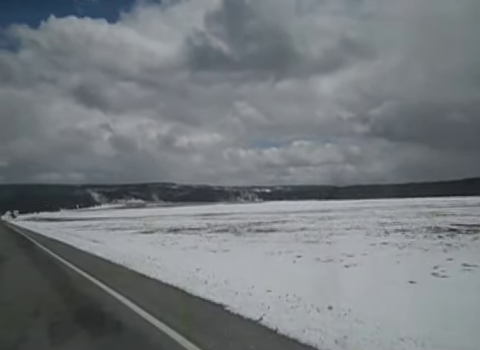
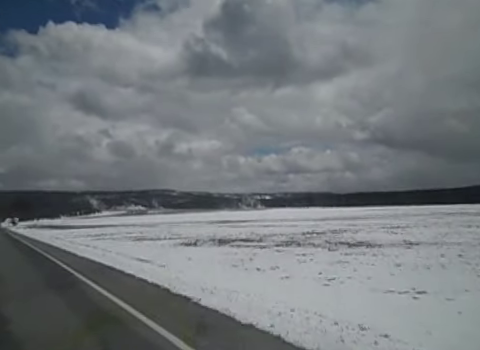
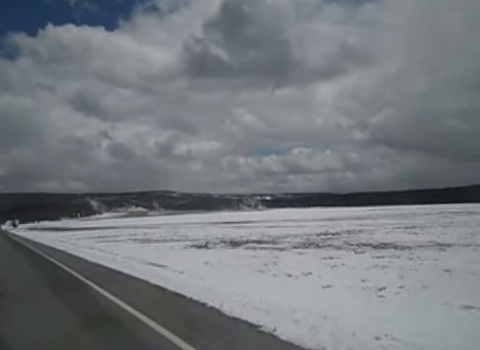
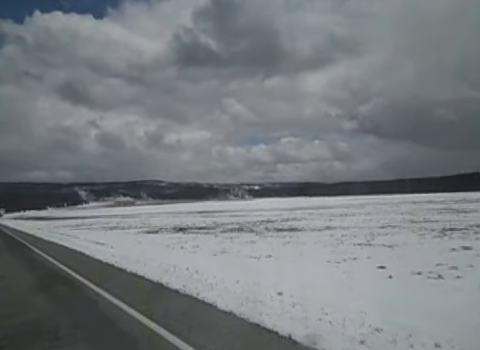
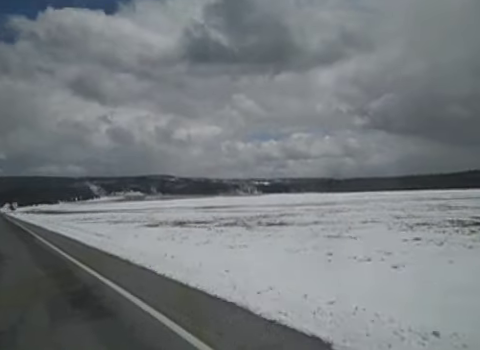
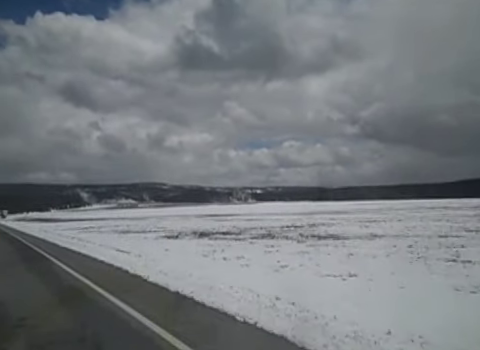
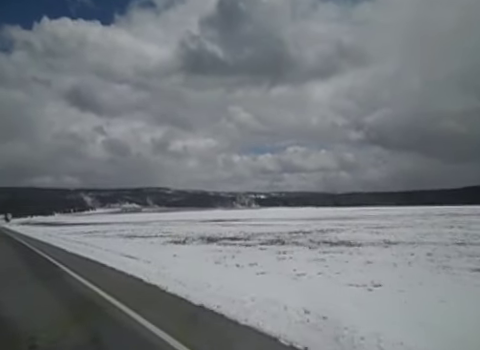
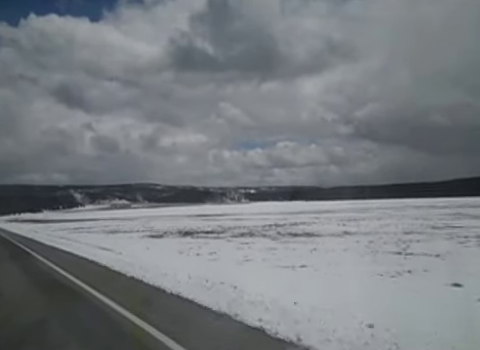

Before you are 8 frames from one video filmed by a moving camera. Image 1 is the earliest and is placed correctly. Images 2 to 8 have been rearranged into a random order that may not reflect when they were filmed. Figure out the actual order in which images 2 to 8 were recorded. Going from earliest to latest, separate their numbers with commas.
5, 4, 8, 6, 7, 2, 3
